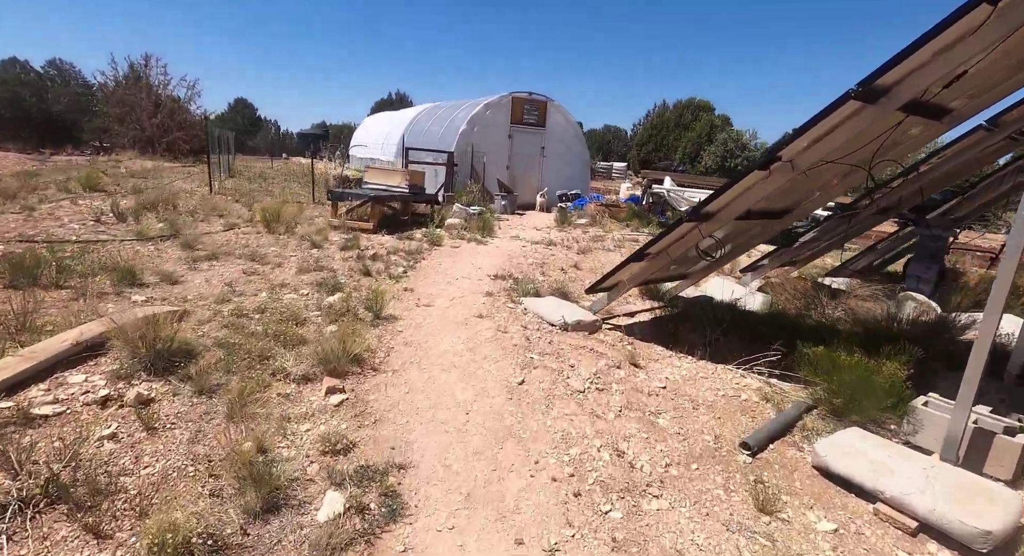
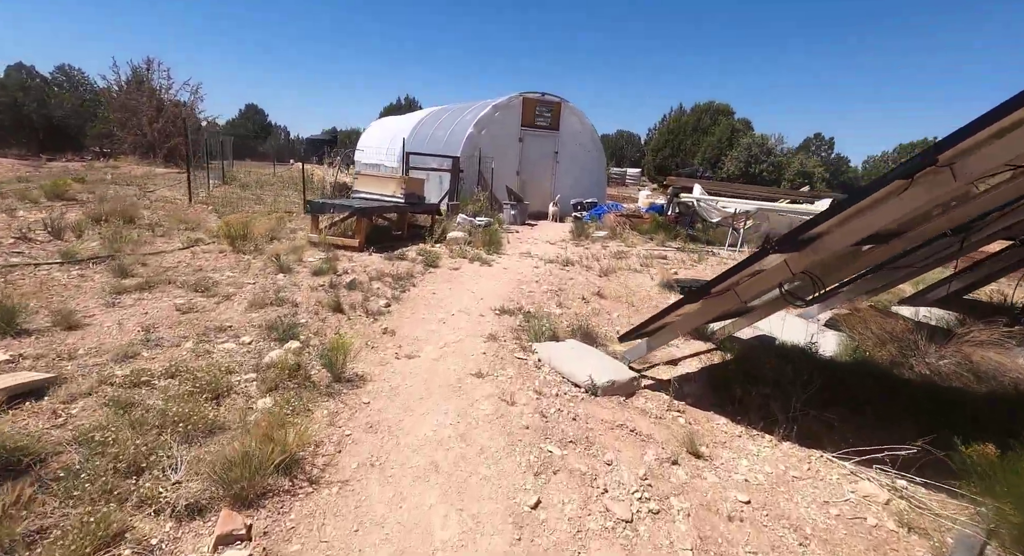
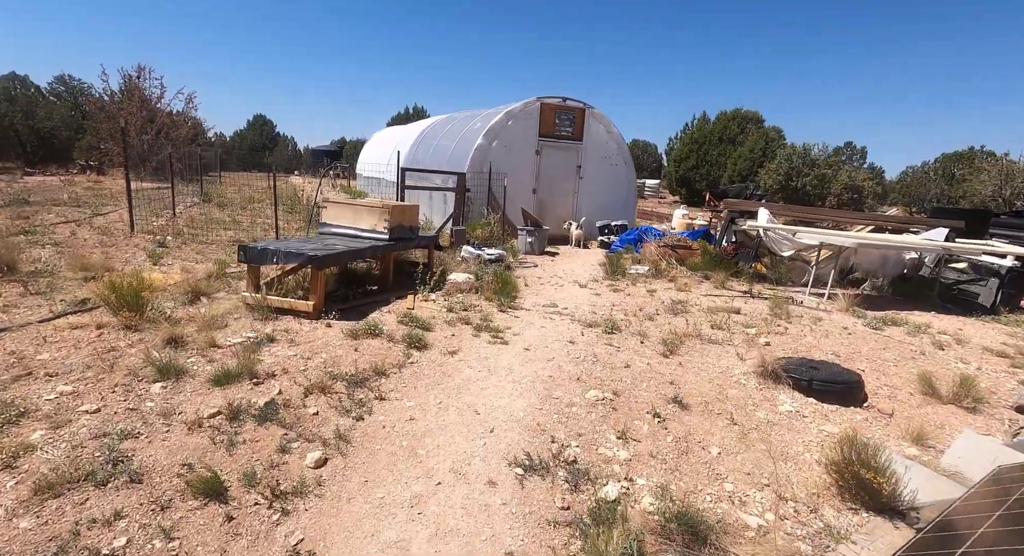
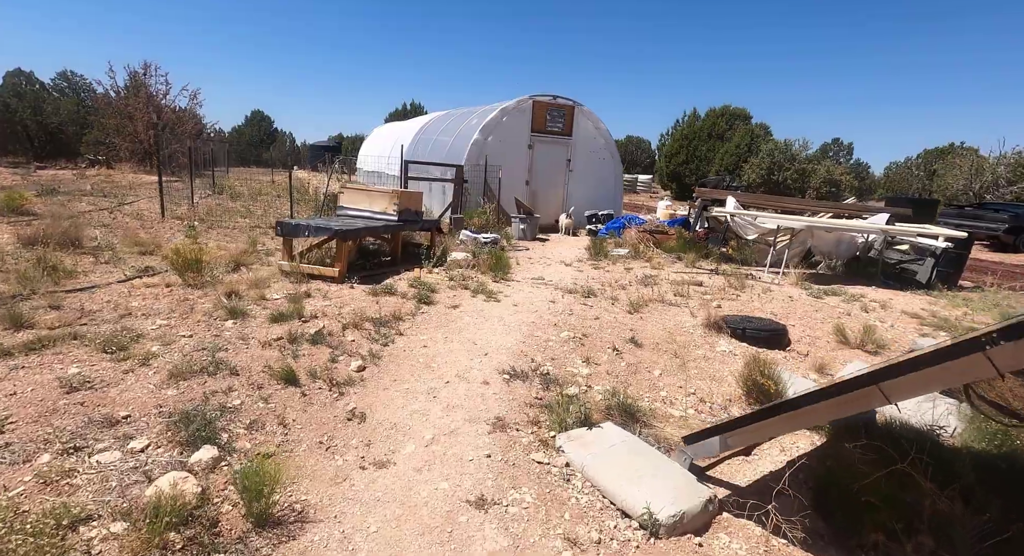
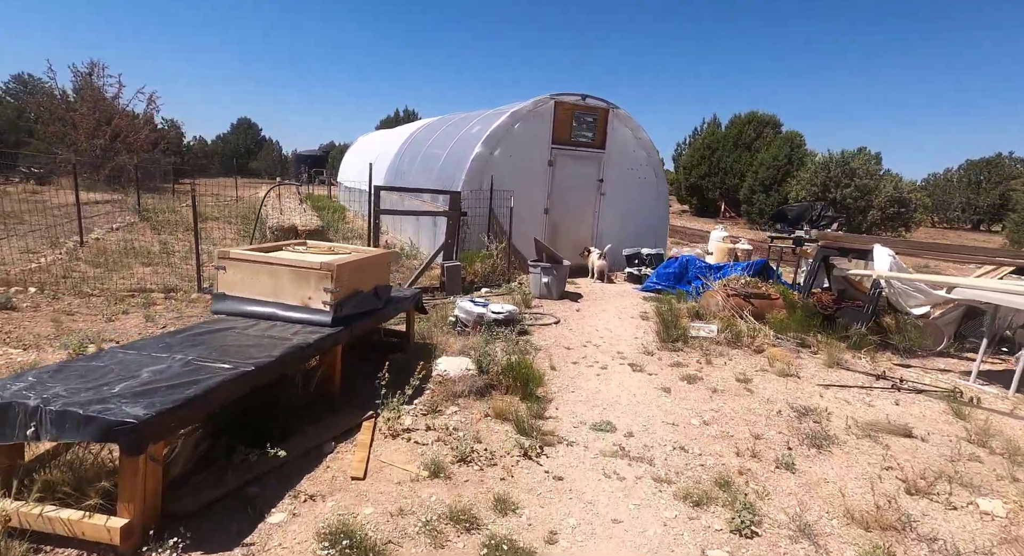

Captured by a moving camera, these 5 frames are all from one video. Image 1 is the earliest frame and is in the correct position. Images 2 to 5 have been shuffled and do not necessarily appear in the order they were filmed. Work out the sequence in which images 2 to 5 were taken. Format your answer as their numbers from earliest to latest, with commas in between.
2, 4, 3, 5
